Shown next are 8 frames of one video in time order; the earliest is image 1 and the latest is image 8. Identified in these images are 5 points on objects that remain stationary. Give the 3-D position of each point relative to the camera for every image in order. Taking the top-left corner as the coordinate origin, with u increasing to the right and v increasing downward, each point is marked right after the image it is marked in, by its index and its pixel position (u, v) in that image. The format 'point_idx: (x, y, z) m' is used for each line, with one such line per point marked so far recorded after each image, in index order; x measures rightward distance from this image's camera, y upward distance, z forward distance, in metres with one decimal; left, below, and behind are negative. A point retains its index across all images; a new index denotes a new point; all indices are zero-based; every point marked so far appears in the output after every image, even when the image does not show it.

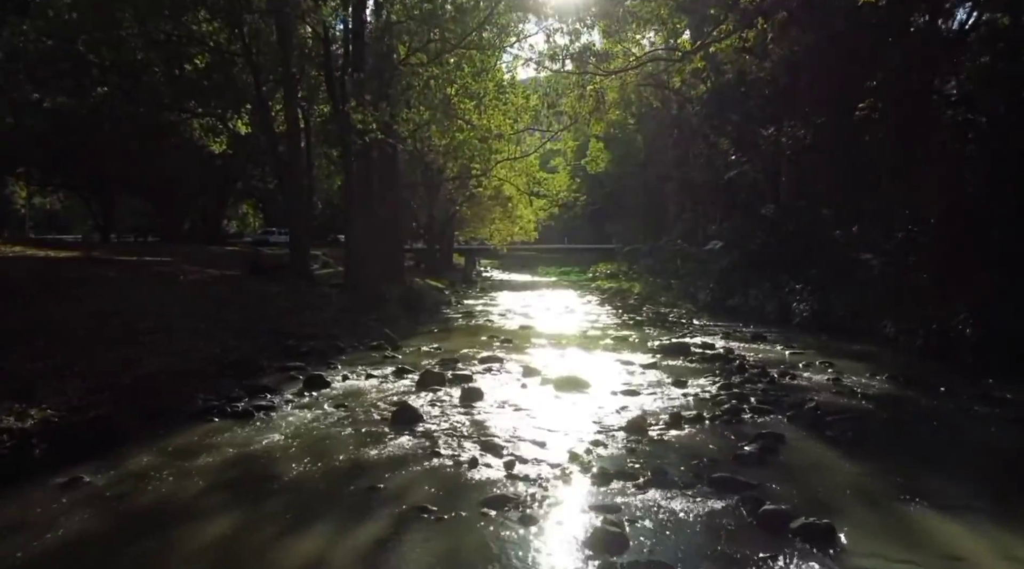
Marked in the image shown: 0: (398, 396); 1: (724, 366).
0: (-1.7, -1.7, +14.6) m
1: (+3.9, -1.5, +18.2) m
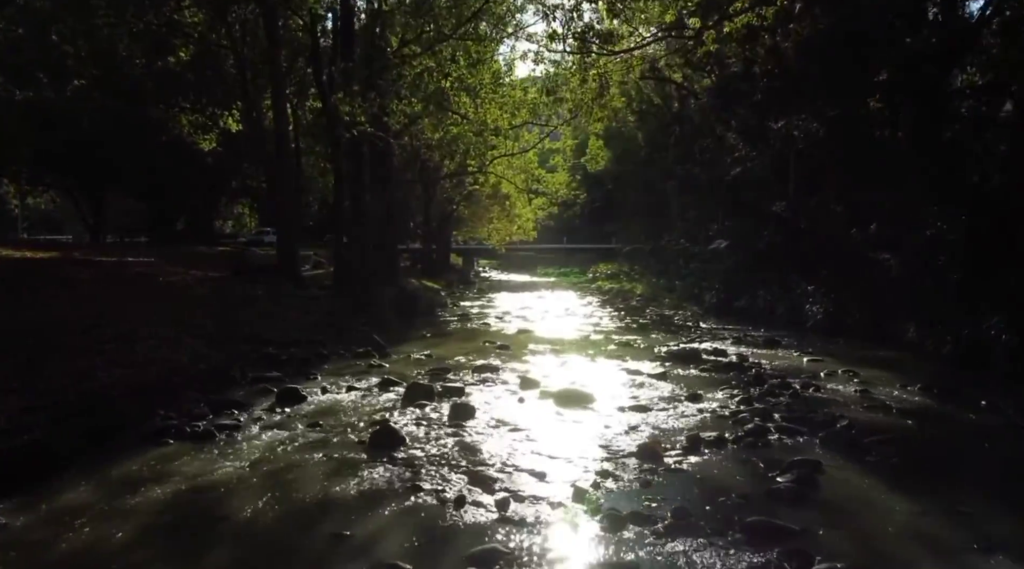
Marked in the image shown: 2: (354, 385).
0: (-1.7, -1.7, +13.0) m
1: (+3.8, -1.5, +16.6) m
2: (-2.5, -1.6, +15.5) m
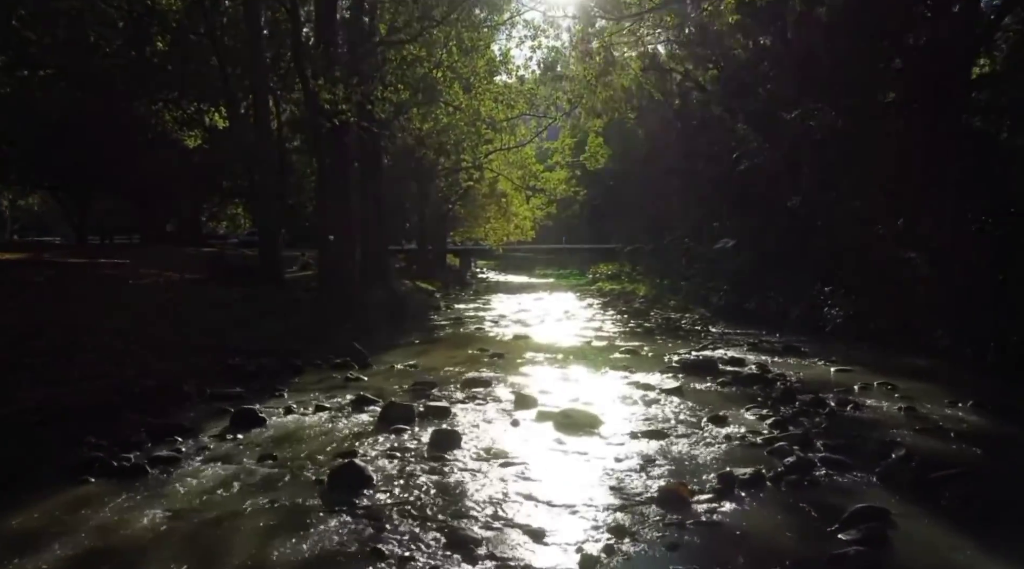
0: (-1.8, -1.8, +11.0) m
1: (+3.7, -1.6, +14.6) m
2: (-2.5, -1.7, +13.5) m
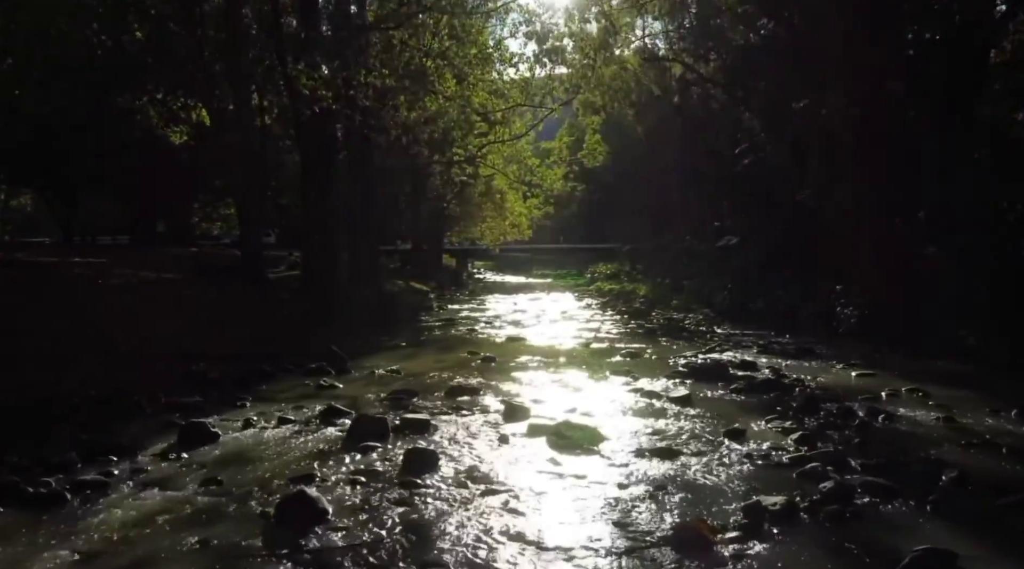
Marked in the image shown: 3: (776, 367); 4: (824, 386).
0: (-1.9, -1.7, +9.4) m
1: (+3.6, -1.5, +13.1) m
2: (-2.7, -1.6, +11.9) m
3: (+4.4, -1.4, +16.6) m
4: (+4.6, -1.5, +14.7) m
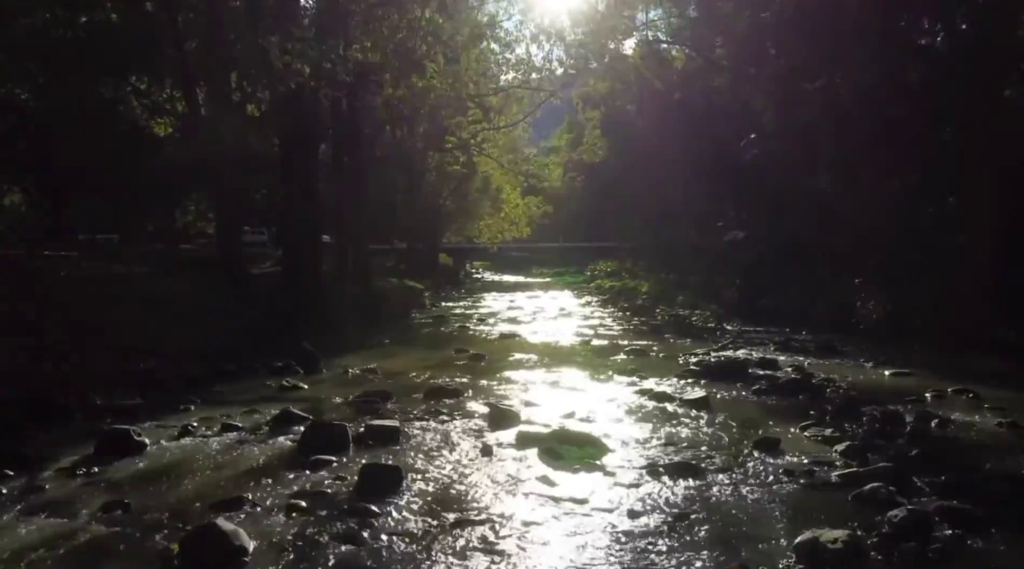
0: (-2.1, -1.5, +7.6) m
1: (+3.5, -1.3, +11.3) m
2: (-2.8, -1.4, +10.1) m
3: (+4.3, -1.2, +14.7) m
4: (+4.5, -1.3, +12.9) m
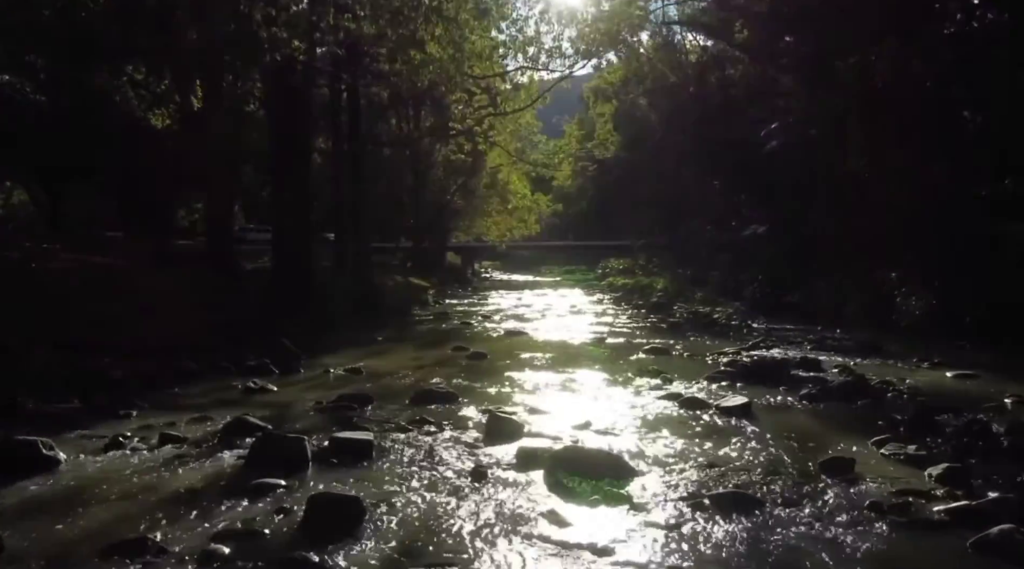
0: (-2.1, -1.4, +5.8) m
1: (+3.5, -1.2, +9.4) m
2: (-2.8, -1.3, +8.3) m
3: (+4.3, -1.1, +12.8) m
4: (+4.5, -1.2, +11.0) m
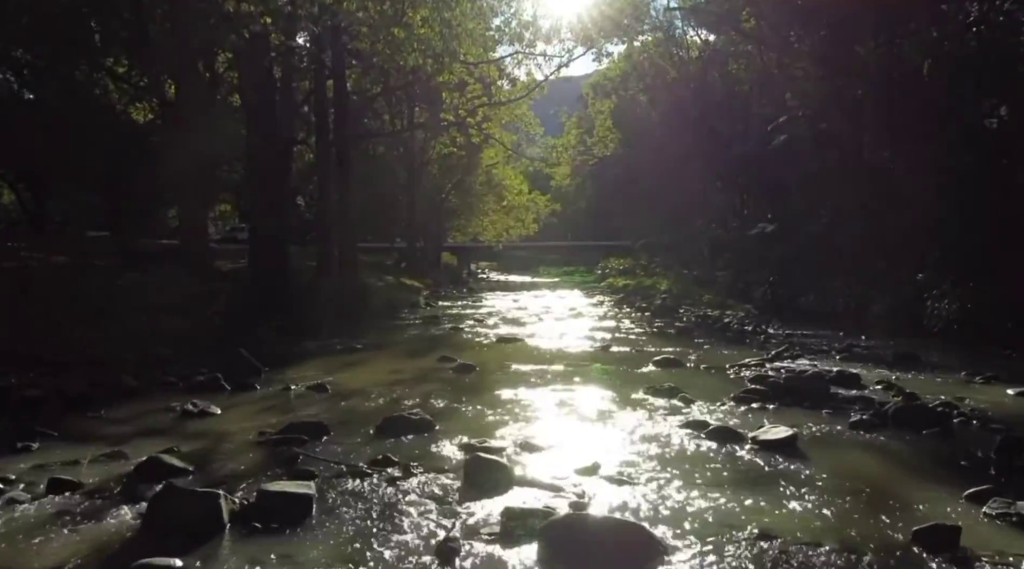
0: (-2.2, -1.4, +4.0) m
1: (+3.4, -1.2, +7.6) m
2: (-2.9, -1.3, +6.5) m
3: (+4.2, -1.1, +11.1) m
4: (+4.4, -1.2, +9.2) m
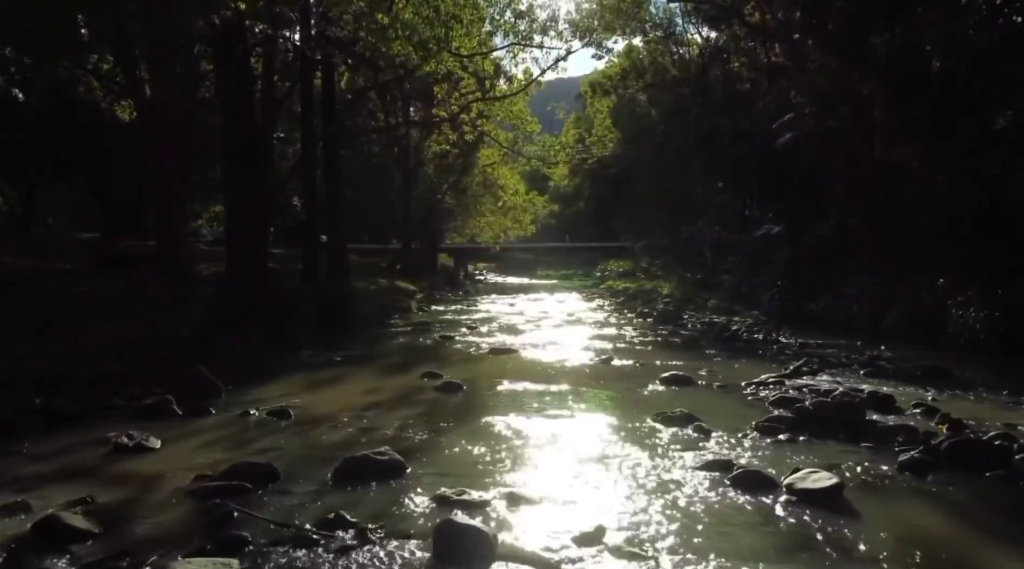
0: (-2.3, -1.5, +2.7) m
1: (+3.3, -1.3, +6.3) m
2: (-3.0, -1.4, +5.2) m
3: (+4.1, -1.2, +9.8) m
4: (+4.3, -1.3, +7.9) m
